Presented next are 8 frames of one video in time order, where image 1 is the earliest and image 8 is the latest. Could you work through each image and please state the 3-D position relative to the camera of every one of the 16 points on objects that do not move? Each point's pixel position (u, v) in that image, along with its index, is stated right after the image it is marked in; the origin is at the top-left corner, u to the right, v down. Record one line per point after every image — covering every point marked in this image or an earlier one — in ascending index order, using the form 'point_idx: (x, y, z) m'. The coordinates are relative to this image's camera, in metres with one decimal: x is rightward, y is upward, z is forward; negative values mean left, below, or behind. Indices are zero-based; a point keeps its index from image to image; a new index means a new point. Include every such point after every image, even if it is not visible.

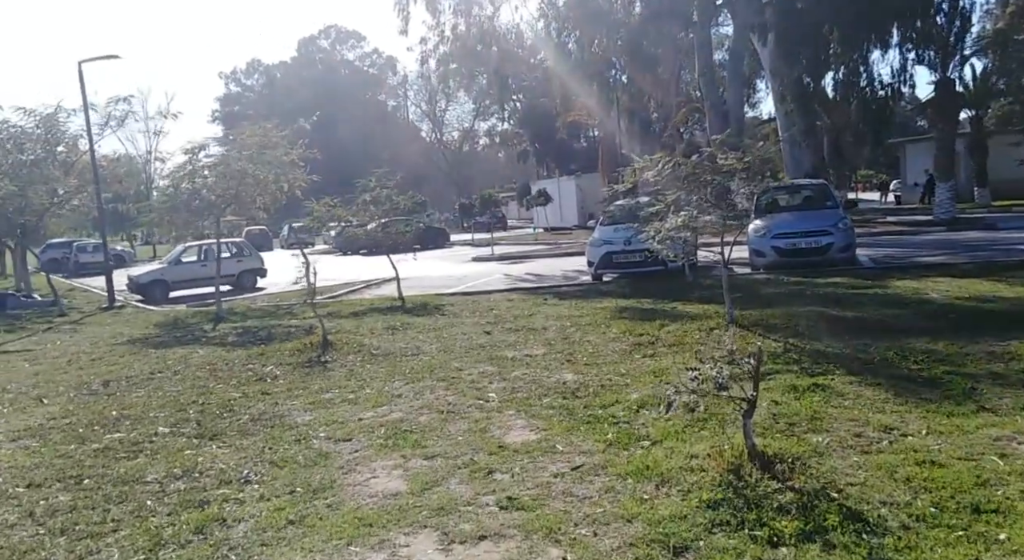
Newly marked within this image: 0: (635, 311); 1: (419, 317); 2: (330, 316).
0: (+1.6, -0.4, +9.9) m
1: (-1.3, -0.5, +11.3) m
2: (-2.8, -0.6, +12.2) m
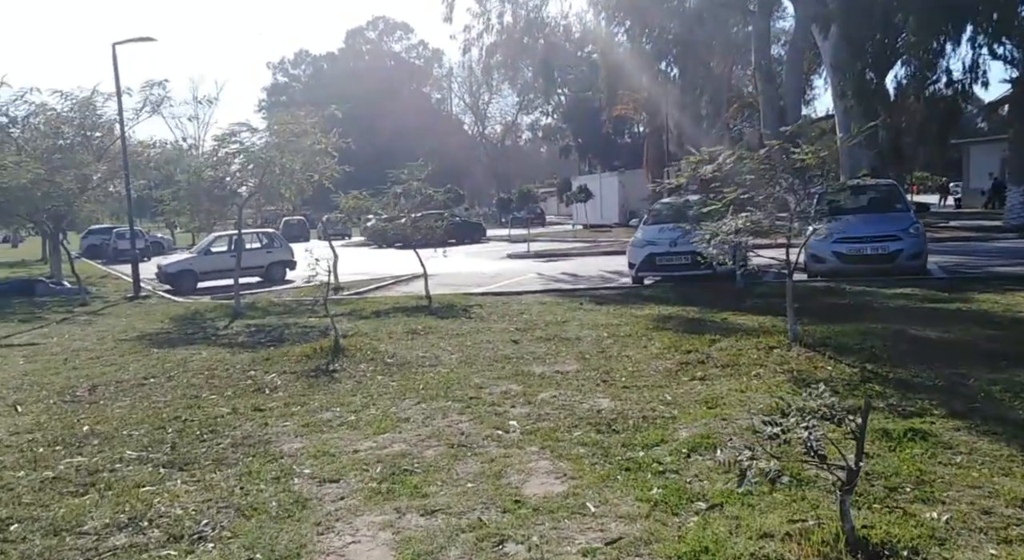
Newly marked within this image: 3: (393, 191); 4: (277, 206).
0: (+1.9, -0.5, +8.9) m
1: (-0.9, -0.5, +10.5) m
2: (-2.4, -0.6, +11.5) m
3: (-2.2, +1.6, +14.4) m
4: (-4.5, +1.4, +14.9) m
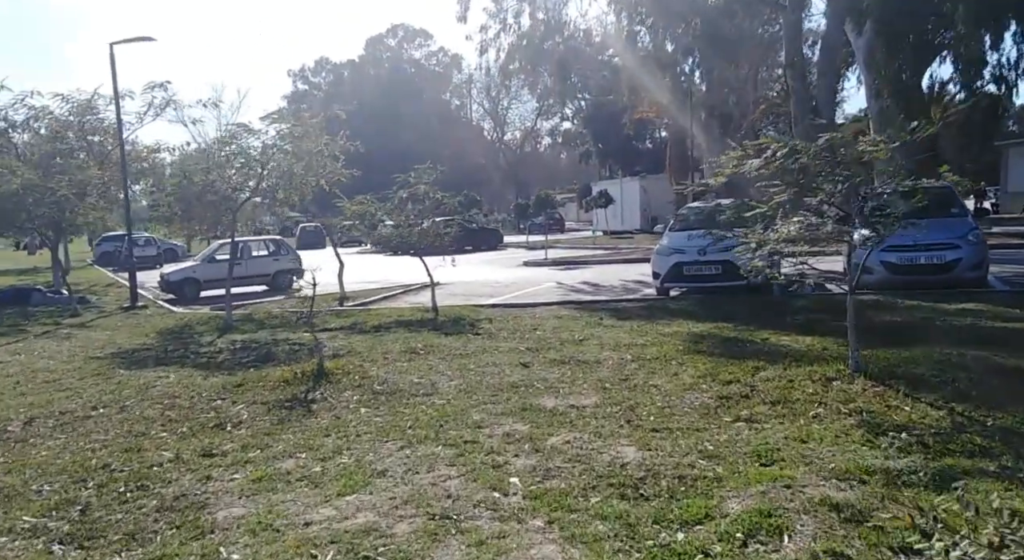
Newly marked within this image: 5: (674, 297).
0: (+2.0, -0.6, +7.8) m
1: (-0.7, -0.7, +9.4) m
2: (-2.2, -0.7, +10.5) m
3: (-1.9, +1.5, +13.4) m
4: (-4.2, +1.2, +14.0) m
5: (+2.6, -0.3, +12.7) m
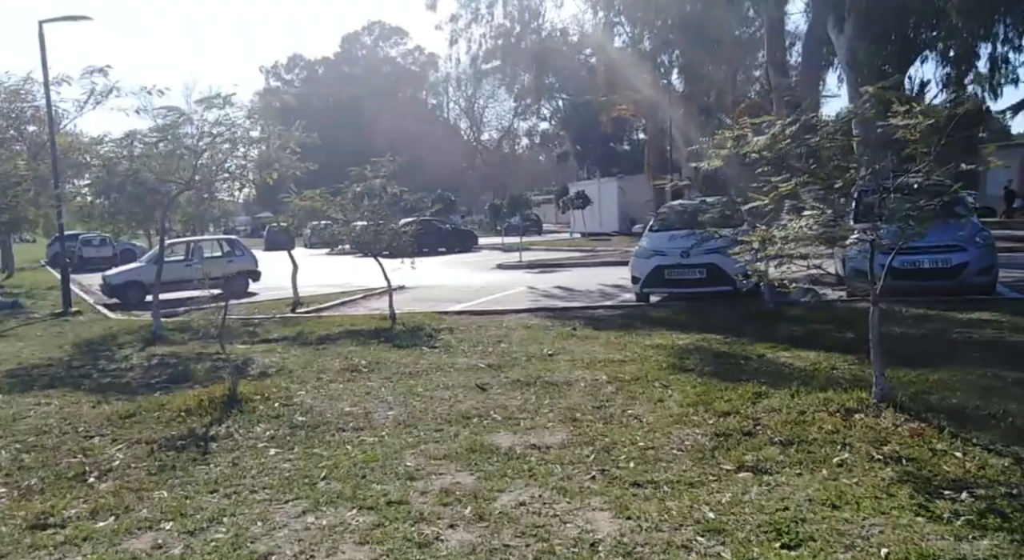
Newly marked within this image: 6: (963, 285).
0: (+1.7, -0.7, +6.7) m
1: (-1.1, -0.8, +8.3) m
2: (-2.6, -0.8, +9.2) m
3: (-2.5, +1.4, +12.2) m
4: (-4.8, +1.1, +12.7) m
5: (+2.1, -0.3, +11.6) m
6: (+5.6, -0.1, +9.6) m
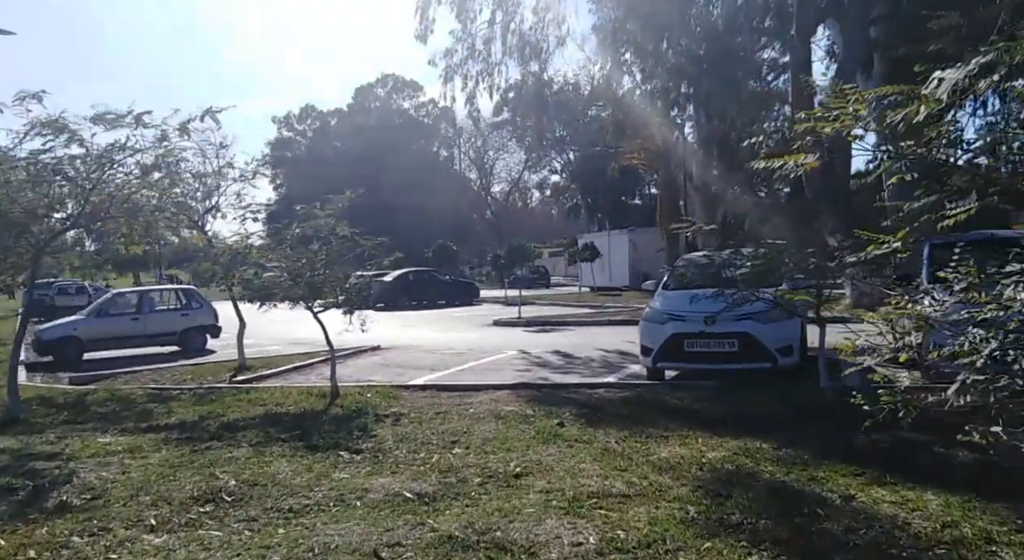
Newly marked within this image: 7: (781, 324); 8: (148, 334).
0: (+1.3, -1.2, +4.1) m
1: (-1.5, -1.3, +5.7) m
2: (-2.9, -1.4, +6.7) m
3: (-2.7, +0.6, +9.8) m
4: (-5.0, +0.3, +10.3) m
5: (+1.8, -1.2, +9.0) m
6: (+5.3, -0.8, +7.0) m
7: (+2.9, -0.5, +8.4) m
8: (-7.8, -1.1, +16.6) m
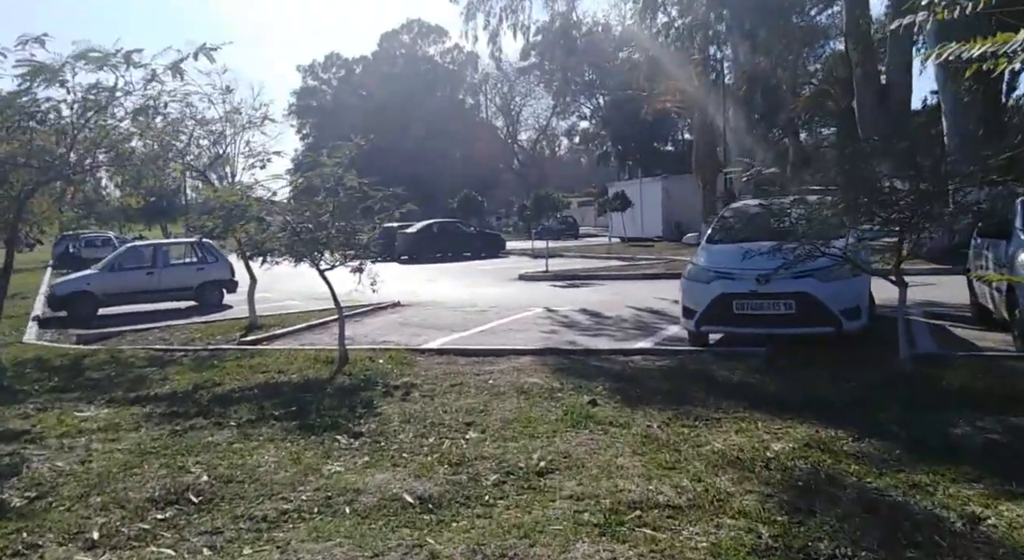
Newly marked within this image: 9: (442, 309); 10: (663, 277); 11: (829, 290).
0: (+1.4, -1.0, +3.2) m
1: (-1.3, -1.0, +4.9) m
2: (-2.8, -1.0, +6.0) m
3: (-2.4, +1.1, +9.0) m
4: (-4.7, +0.9, +9.5) m
5: (+2.1, -0.7, +8.1) m
6: (+5.4, -0.5, +5.9) m
7: (+3.1, 0.0, +7.4) m
8: (-7.2, -0.2, +16.0) m
9: (-1.2, -0.5, +13.1) m
10: (+3.4, +0.1, +17.6) m
11: (+3.0, -0.1, +7.4) m
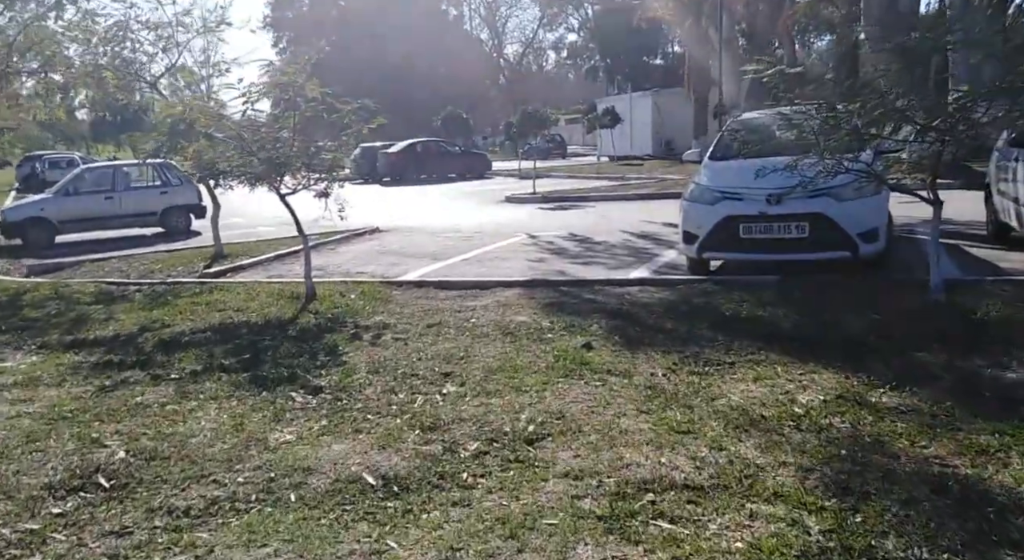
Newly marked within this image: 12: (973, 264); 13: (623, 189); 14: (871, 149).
0: (+1.3, -0.8, +2.5) m
1: (-1.4, -0.7, +4.2) m
2: (-2.9, -0.6, +5.2) m
3: (-2.6, +1.9, +8.0) m
4: (-4.9, +1.7, +8.5) m
5: (+1.9, 0.0, +7.3) m
6: (+5.3, +0.1, +5.2) m
7: (+3.0, +0.7, +6.6) m
8: (-7.5, +1.2, +15.0) m
9: (-1.4, +0.7, +12.3) m
10: (+3.1, +1.8, +16.7) m
11: (+2.8, +0.6, +6.6) m
12: (+4.5, +0.1, +7.6) m
13: (+2.6, +2.1, +18.5) m
14: (+2.5, +0.9, +5.4) m
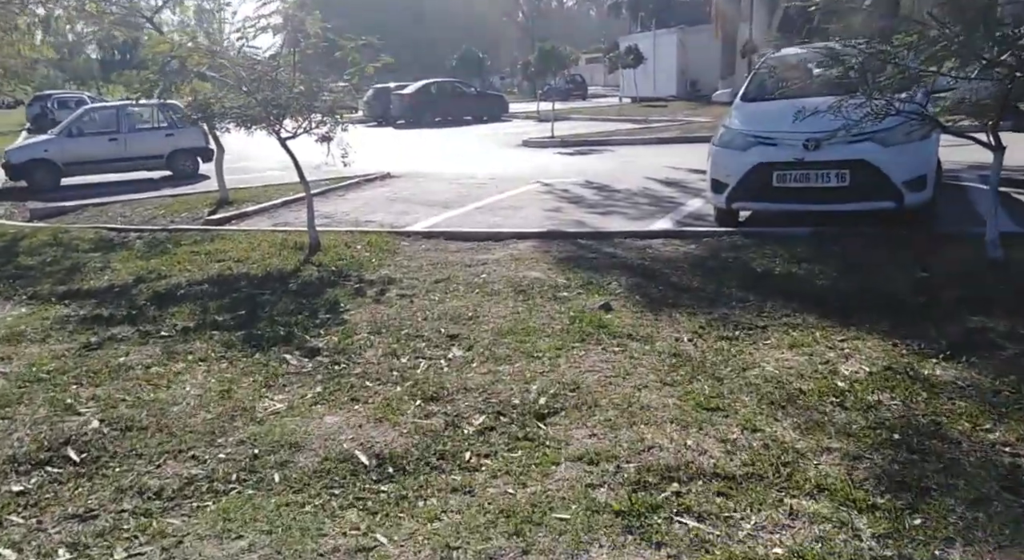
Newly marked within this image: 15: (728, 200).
0: (+1.3, -0.7, +2.2) m
1: (-1.4, -0.4, +3.9) m
2: (-2.8, -0.3, +4.9) m
3: (-2.4, +2.3, +7.5) m
4: (-4.7, +2.2, +8.1) m
5: (+2.1, +0.4, +6.9) m
6: (+5.4, +0.3, +4.7) m
7: (+3.1, +1.0, +6.2) m
8: (-7.2, +2.3, +14.7) m
9: (-1.2, +1.5, +11.9) m
10: (+3.4, +2.8, +16.1) m
11: (+3.0, +0.9, +6.1) m
12: (+4.6, +0.5, +7.1) m
13: (+3.0, +3.3, +17.9) m
14: (+2.6, +1.2, +4.9) m
15: (+1.8, +0.7, +6.7) m
